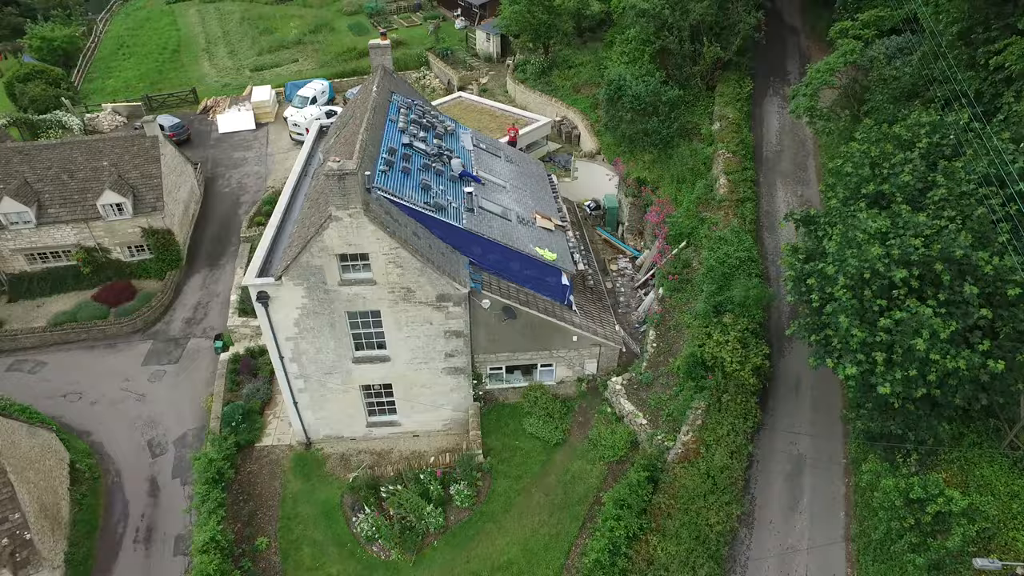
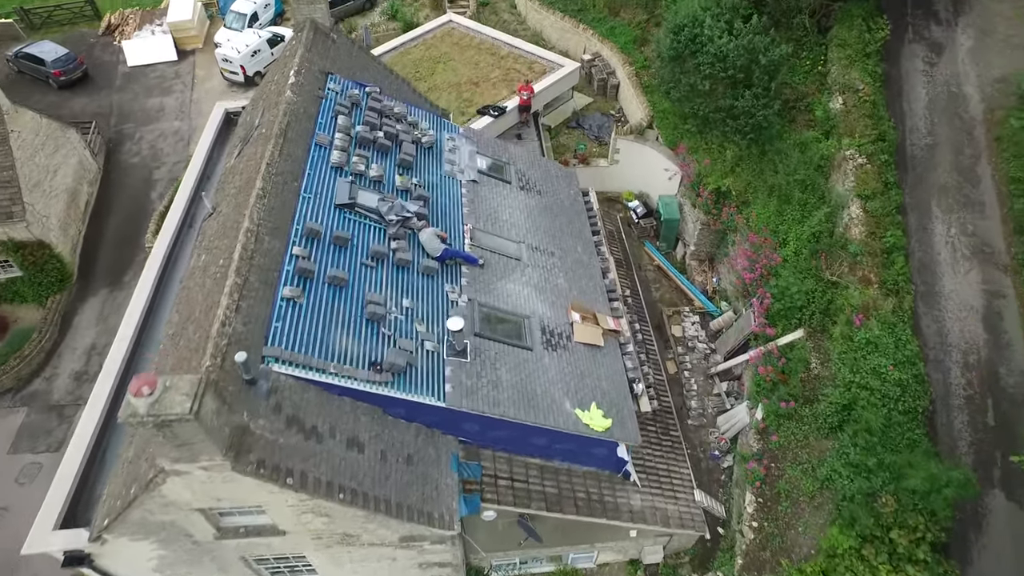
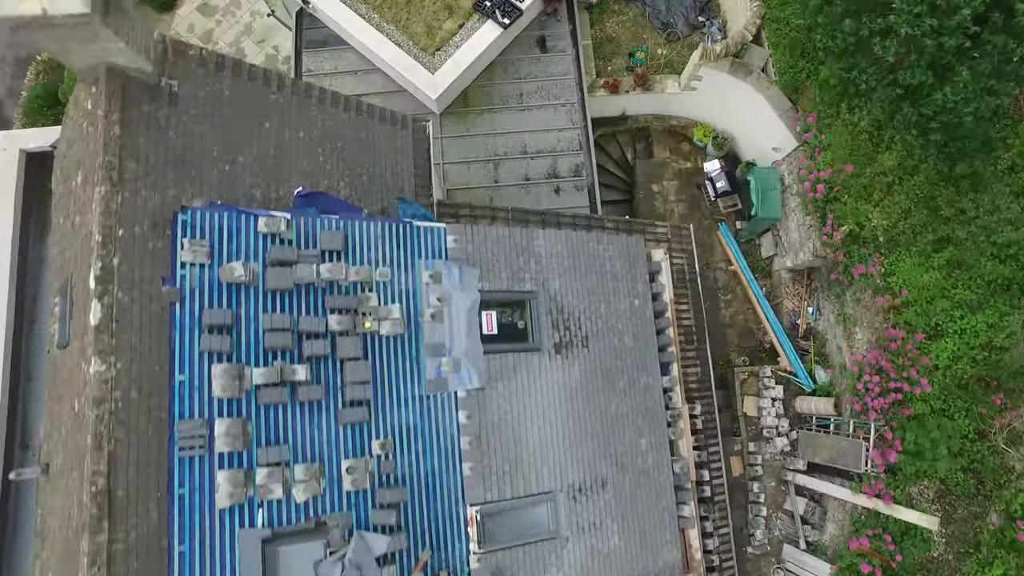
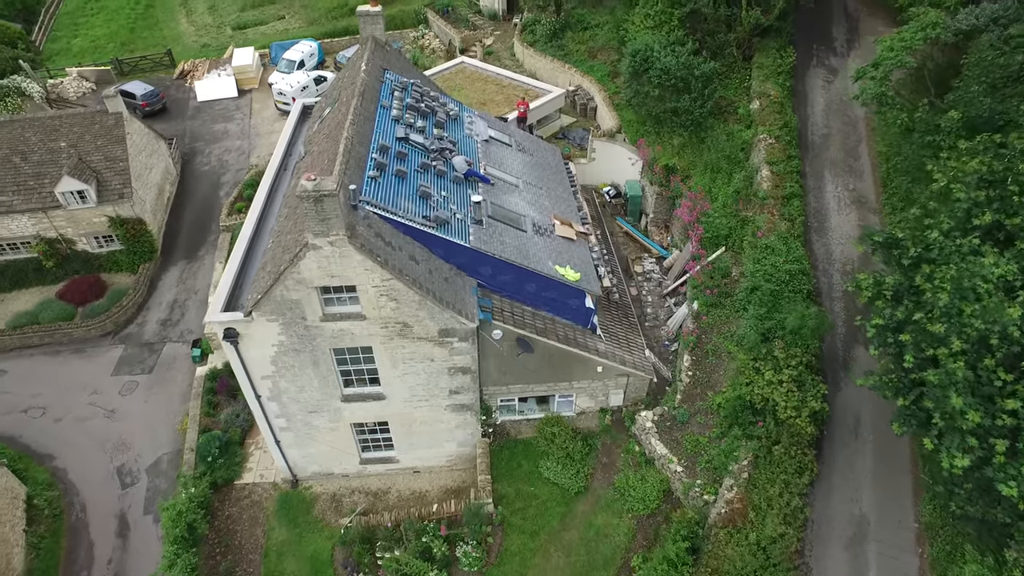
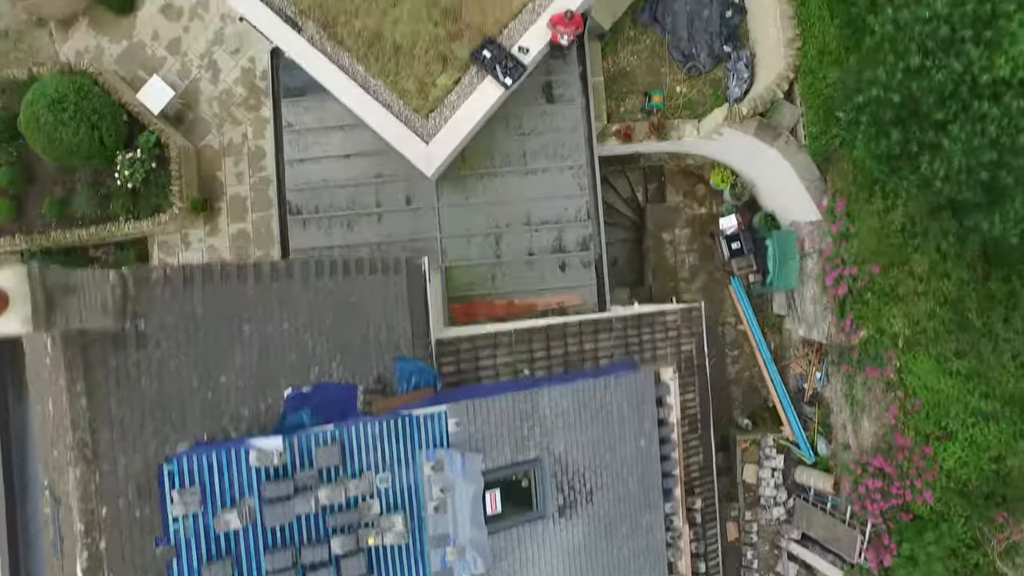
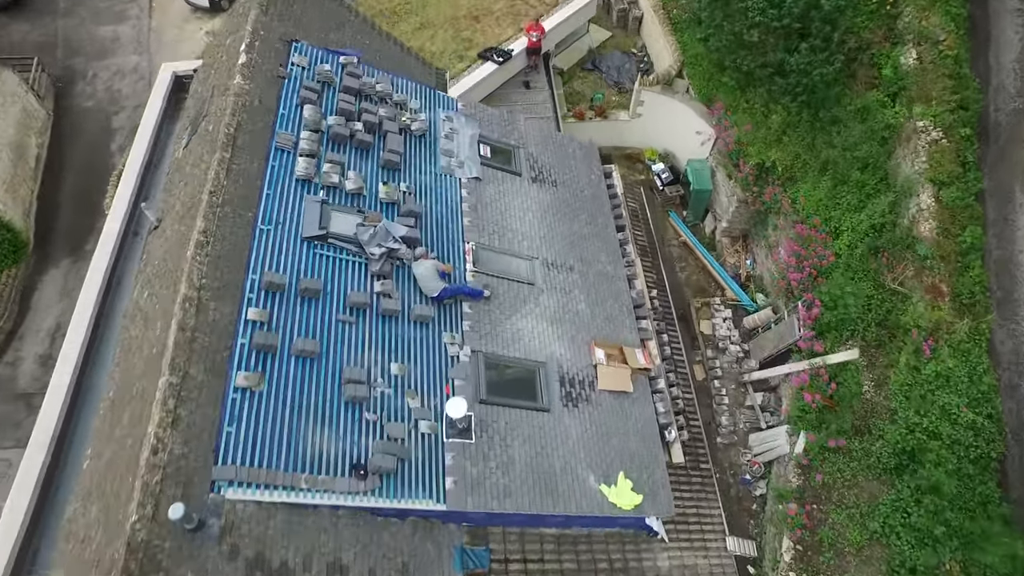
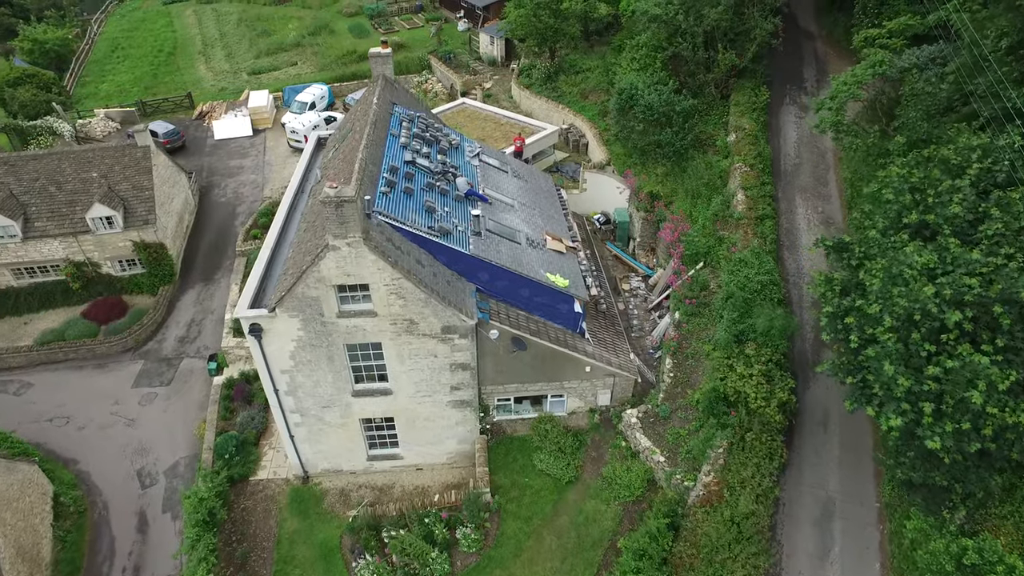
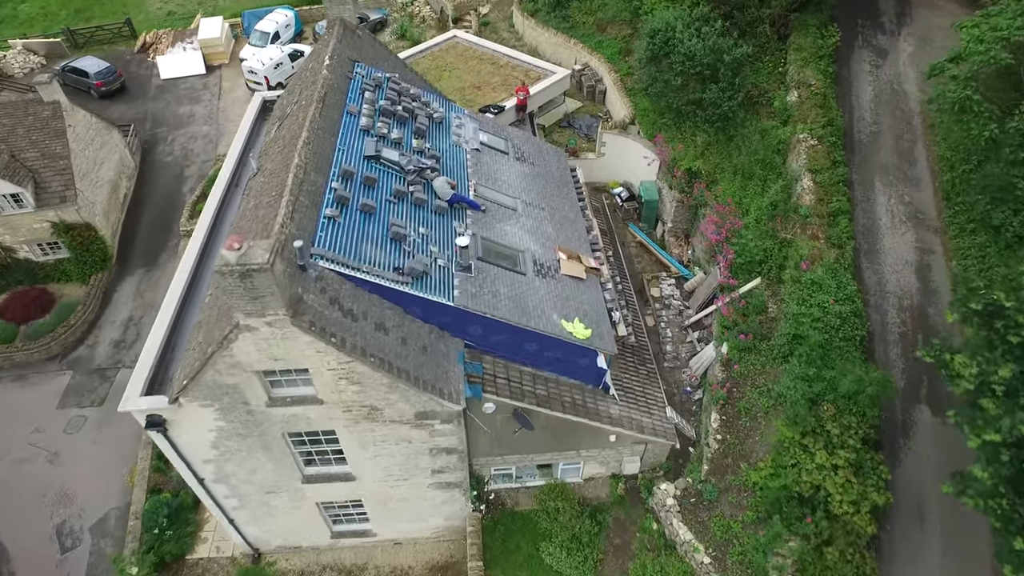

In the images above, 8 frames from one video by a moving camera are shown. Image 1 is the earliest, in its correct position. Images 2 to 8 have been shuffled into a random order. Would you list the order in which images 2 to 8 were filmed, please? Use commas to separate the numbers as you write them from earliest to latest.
7, 4, 8, 2, 6, 3, 5
